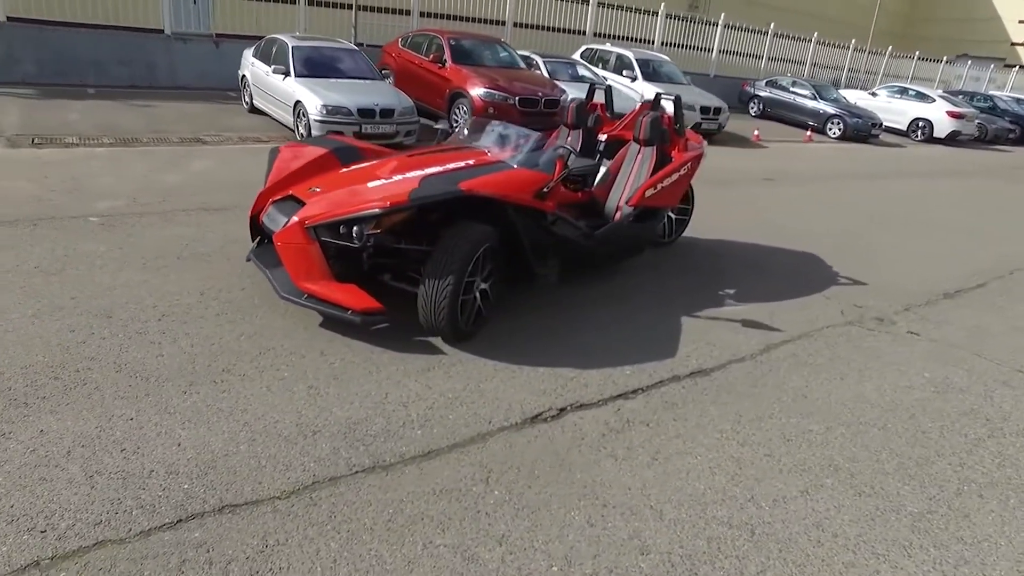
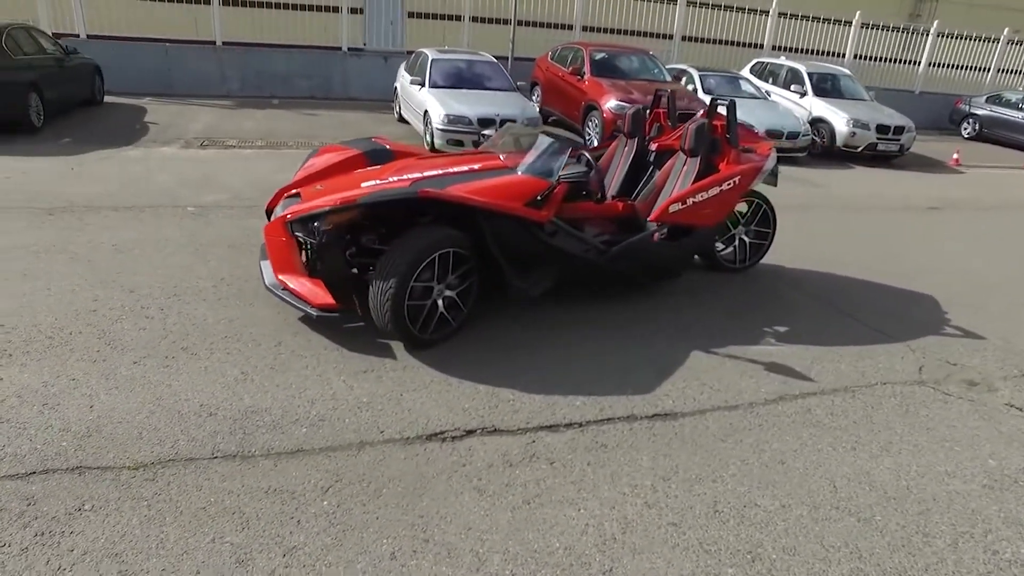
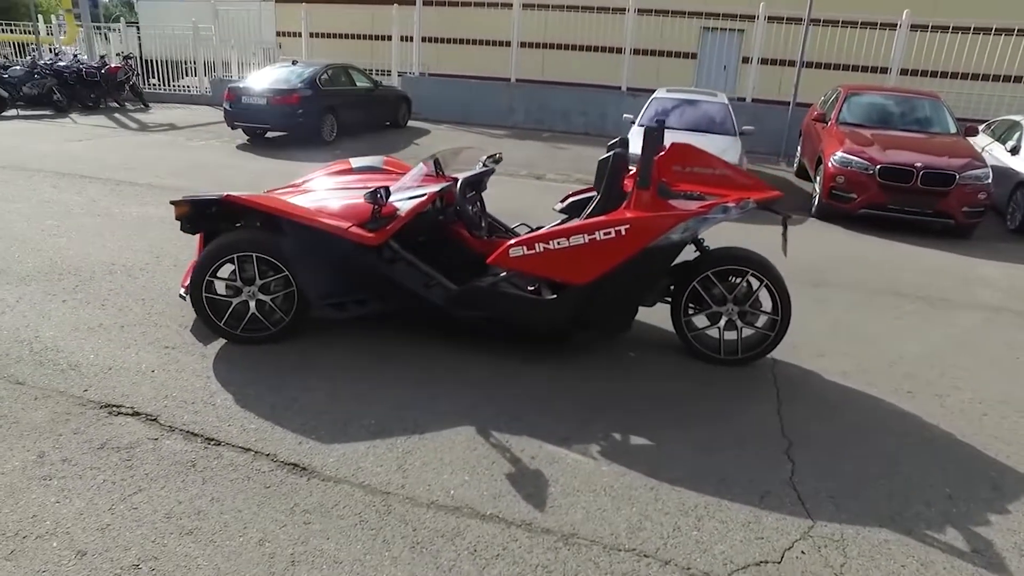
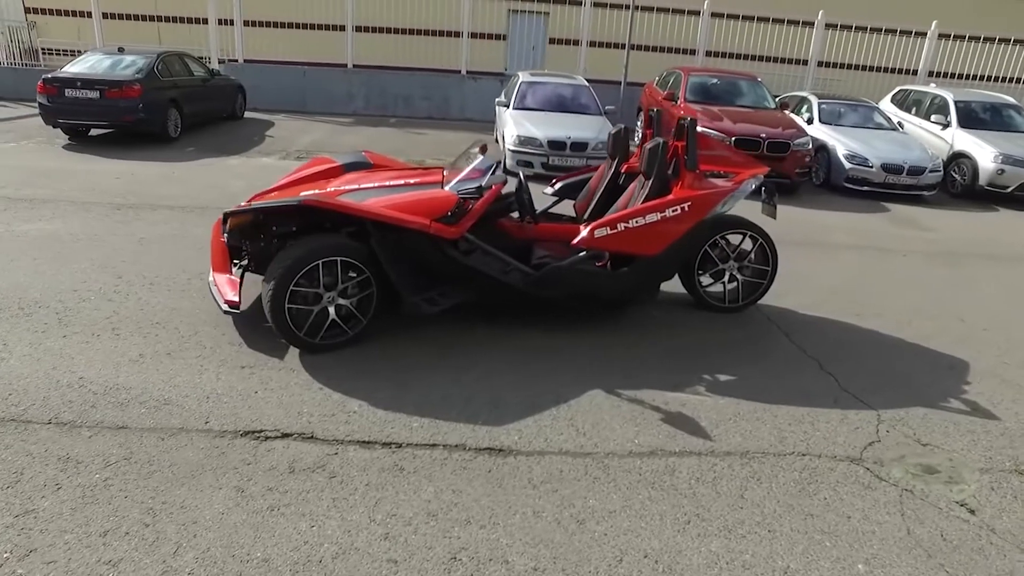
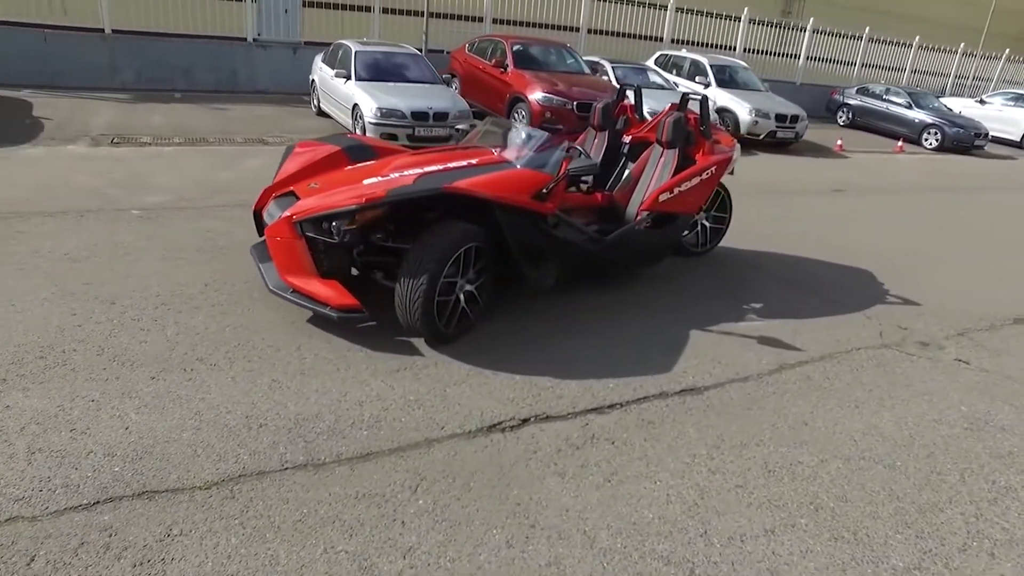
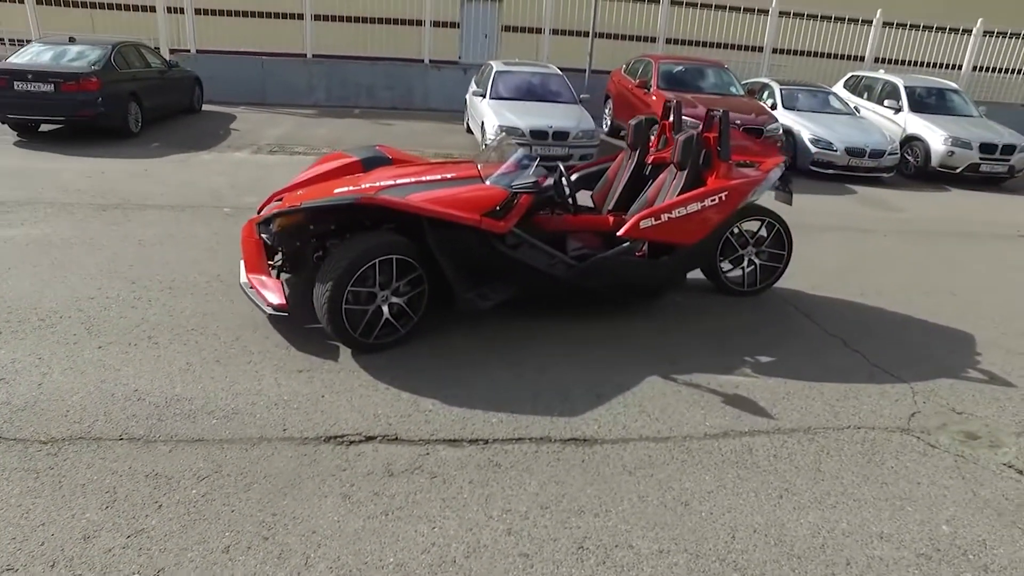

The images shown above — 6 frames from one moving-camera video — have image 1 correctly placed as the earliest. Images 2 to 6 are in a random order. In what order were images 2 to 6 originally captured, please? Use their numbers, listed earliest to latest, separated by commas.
5, 2, 6, 4, 3
